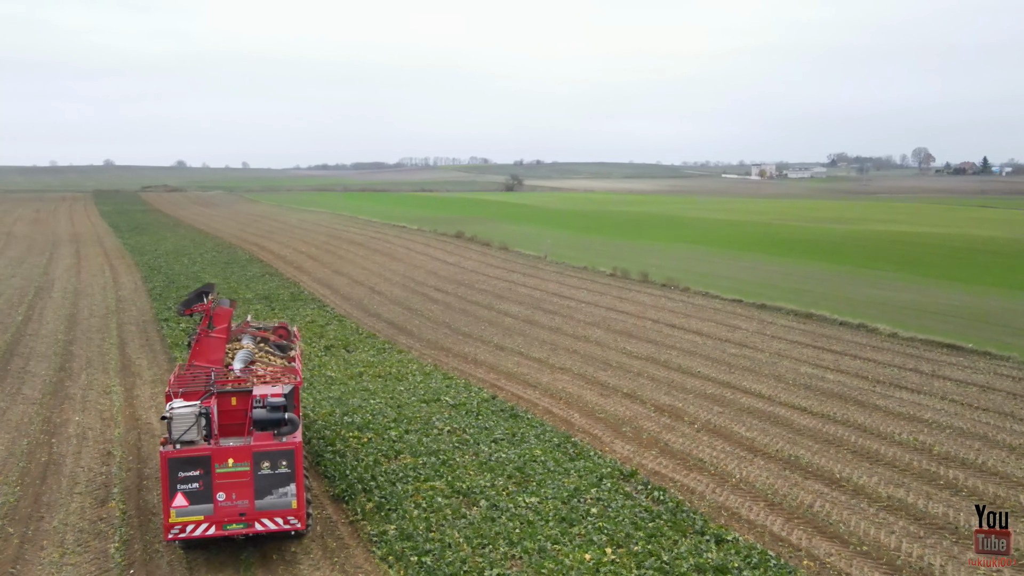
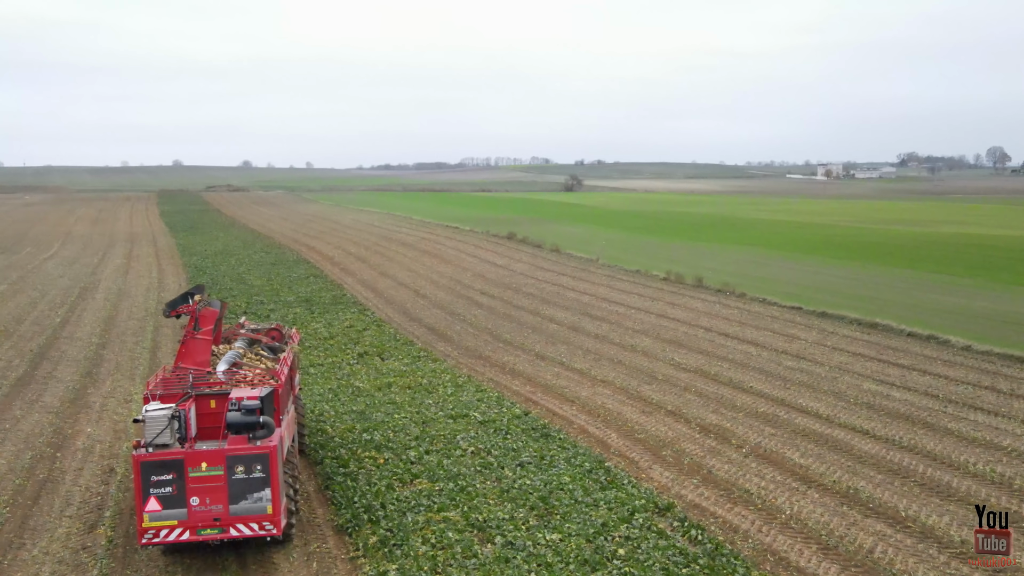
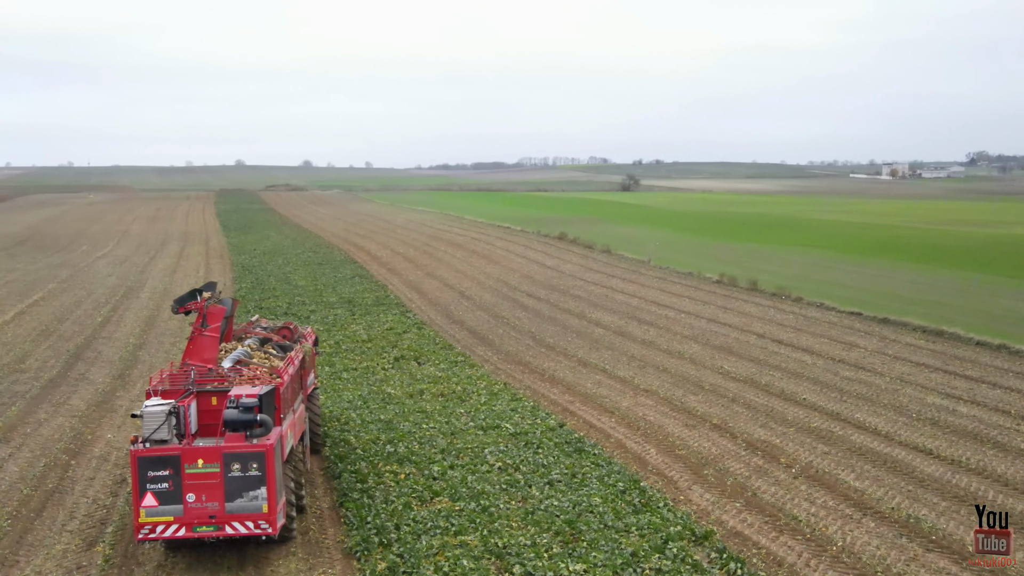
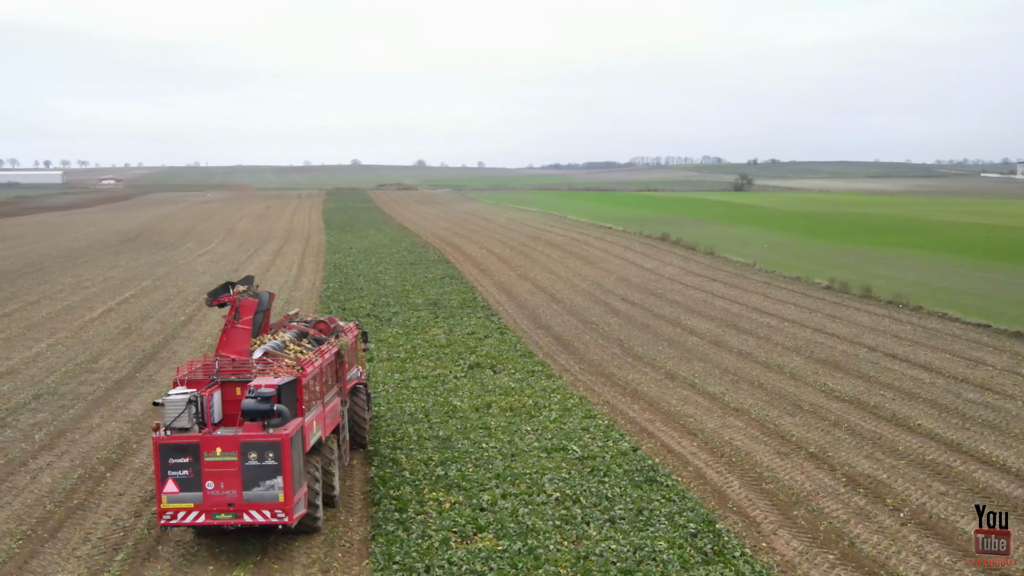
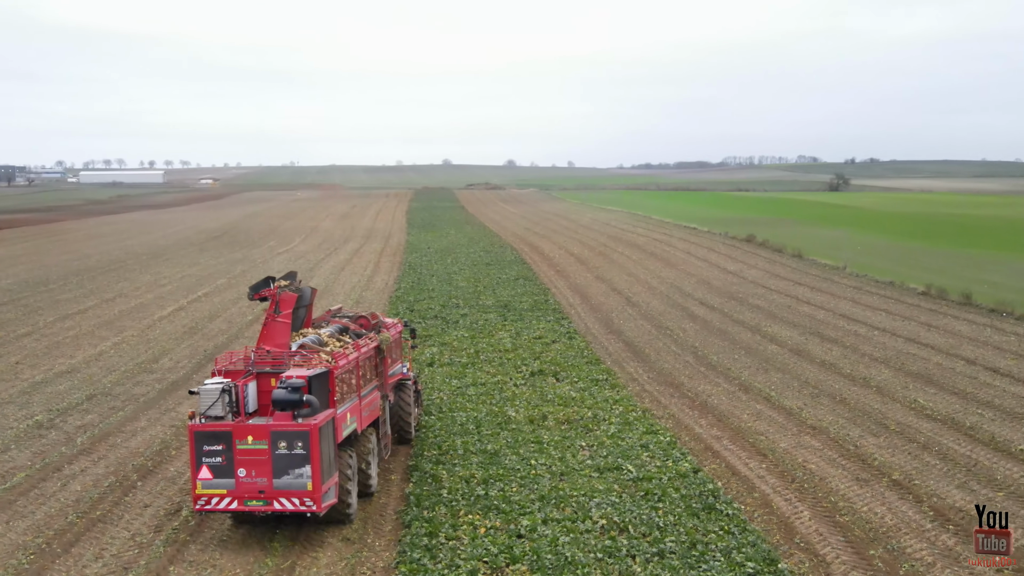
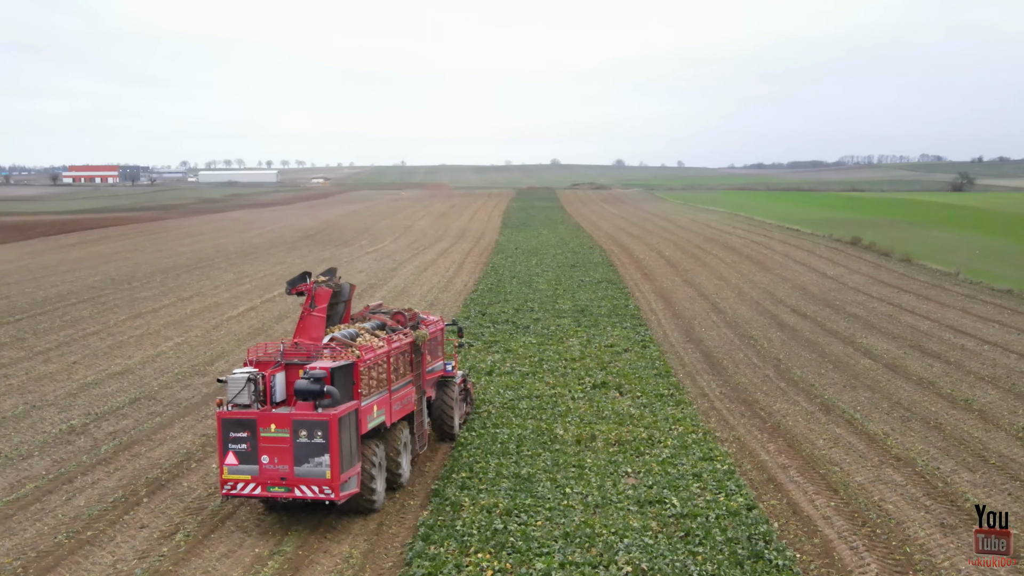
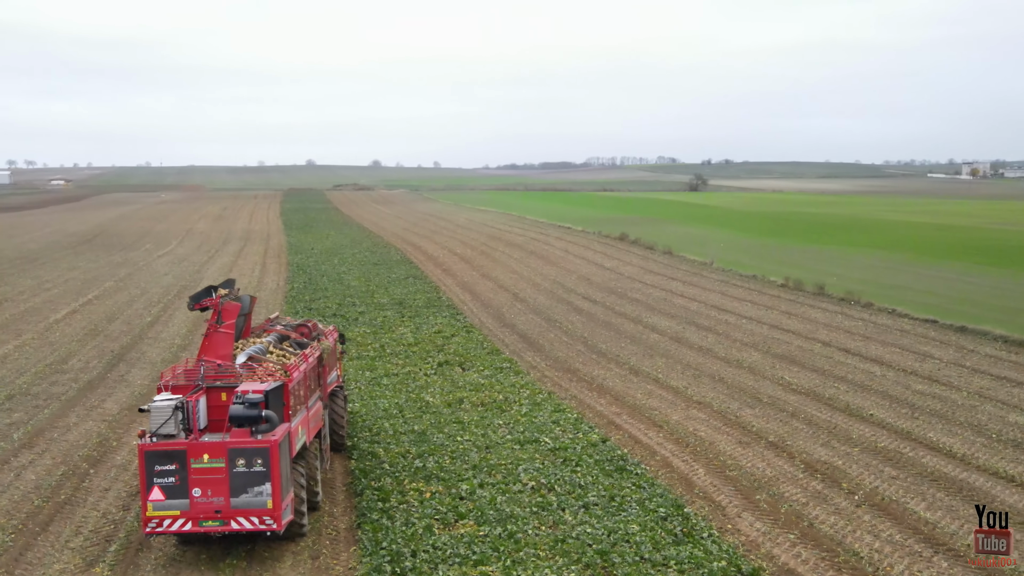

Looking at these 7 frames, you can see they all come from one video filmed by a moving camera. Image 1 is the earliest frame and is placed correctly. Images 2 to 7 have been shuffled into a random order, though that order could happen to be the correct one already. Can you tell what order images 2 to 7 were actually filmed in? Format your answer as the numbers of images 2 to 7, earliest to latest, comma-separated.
2, 3, 7, 4, 5, 6
